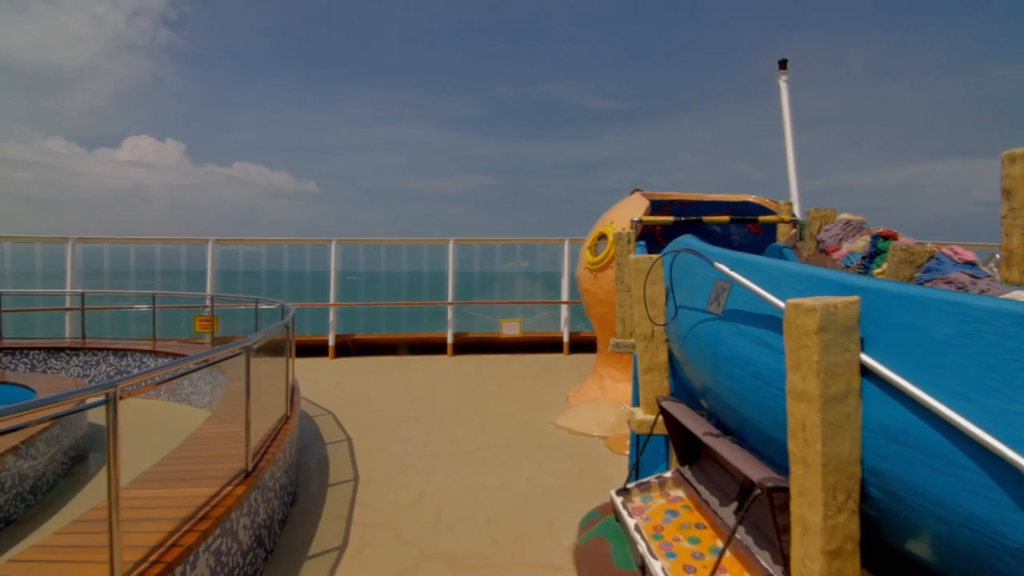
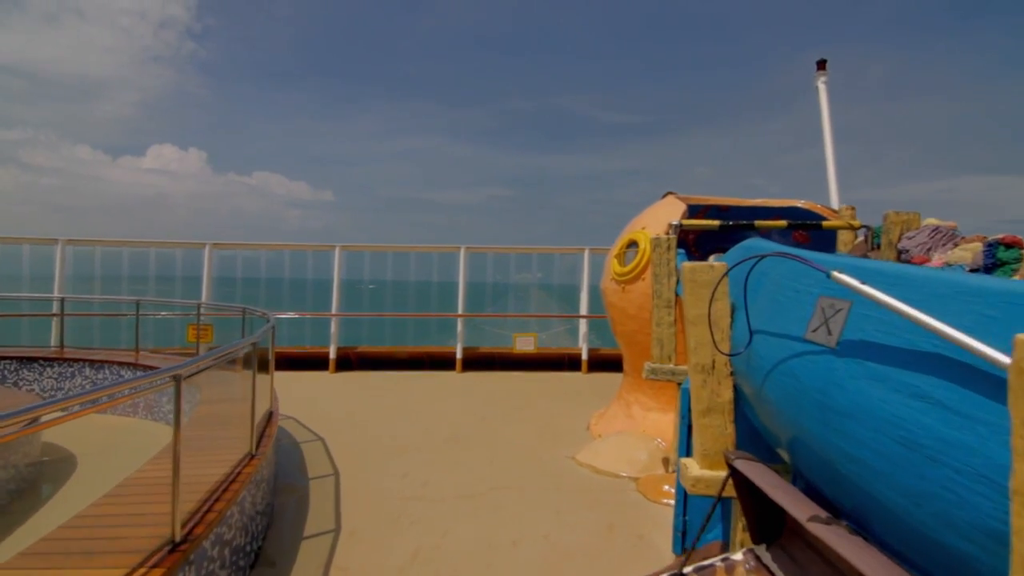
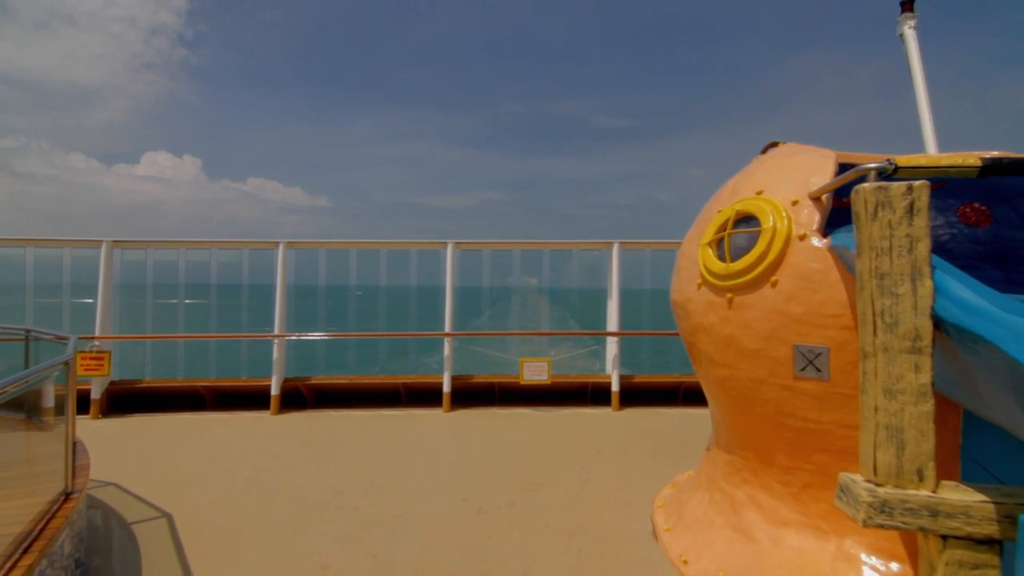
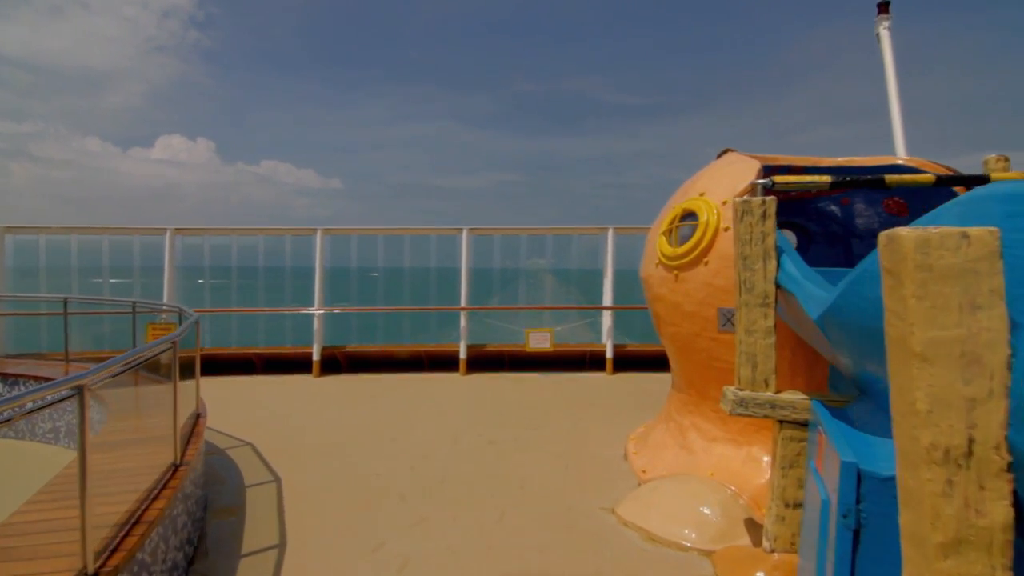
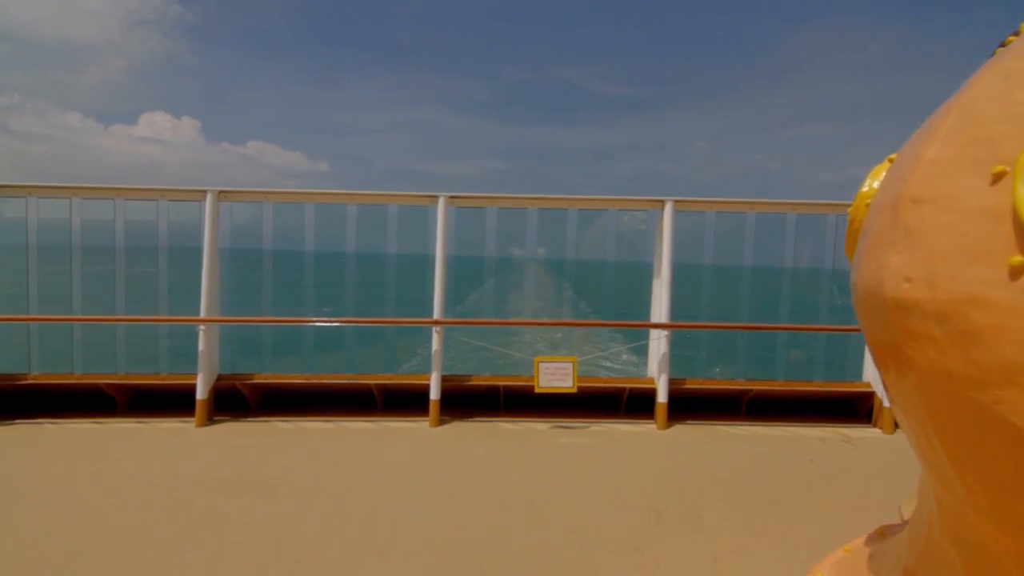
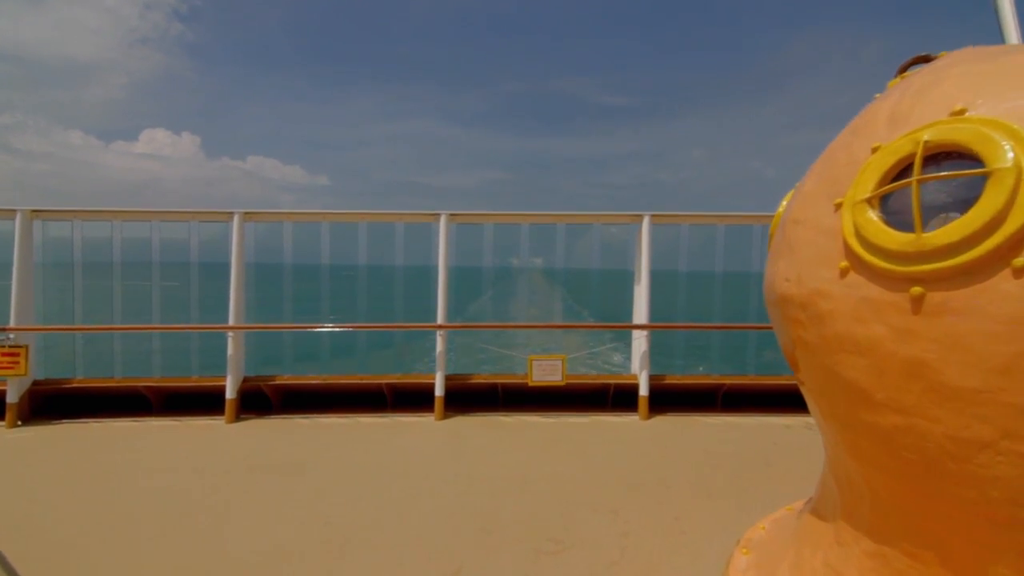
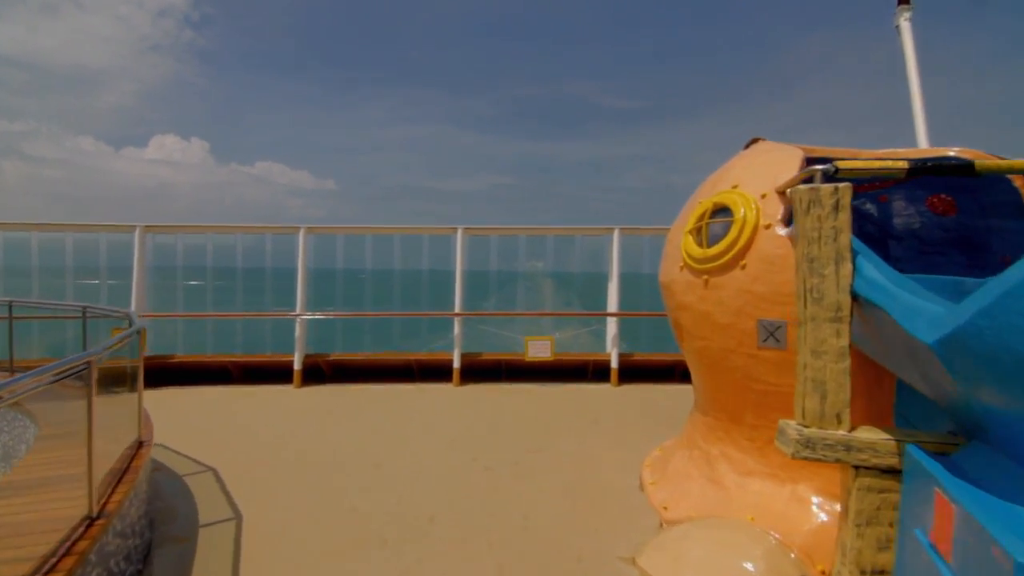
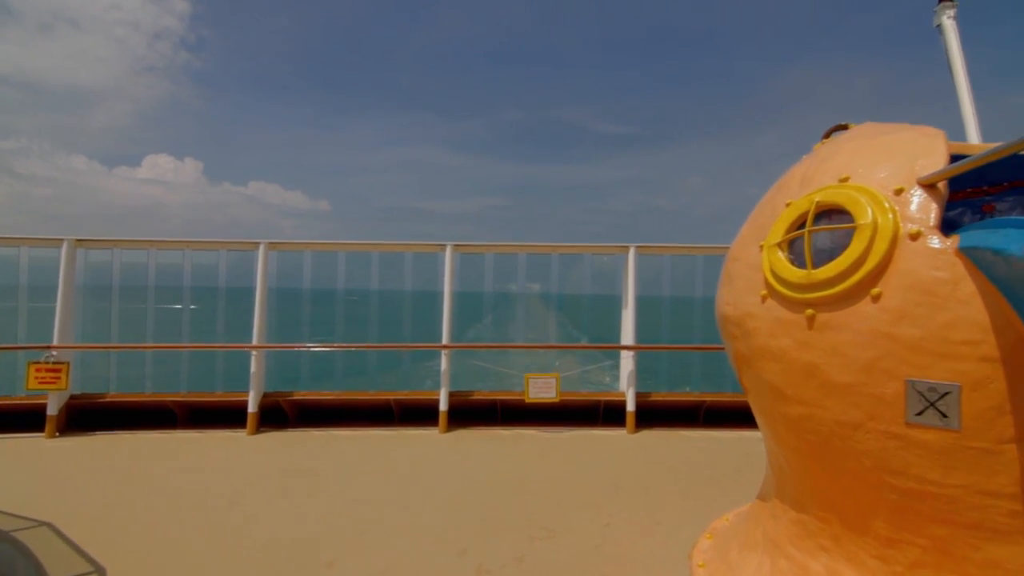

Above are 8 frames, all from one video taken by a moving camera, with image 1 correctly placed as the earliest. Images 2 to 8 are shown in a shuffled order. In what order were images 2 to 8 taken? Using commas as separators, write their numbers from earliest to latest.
2, 4, 7, 3, 8, 6, 5
